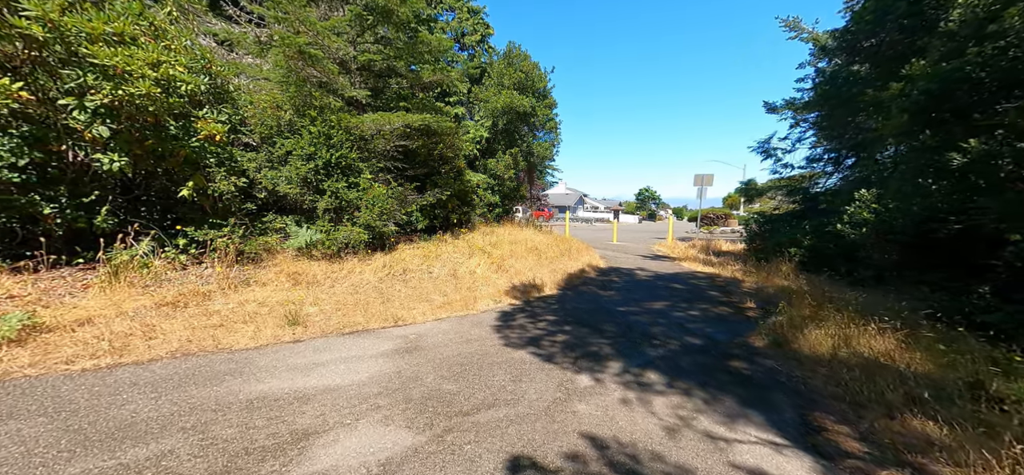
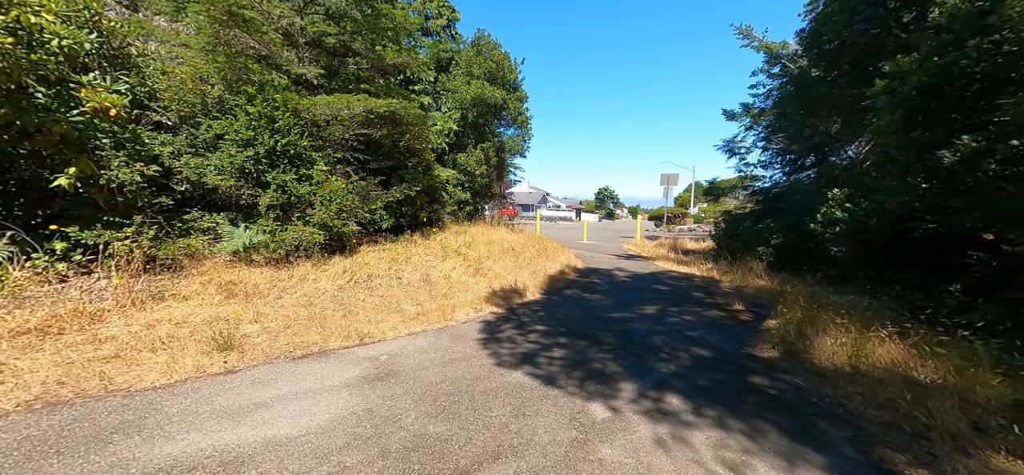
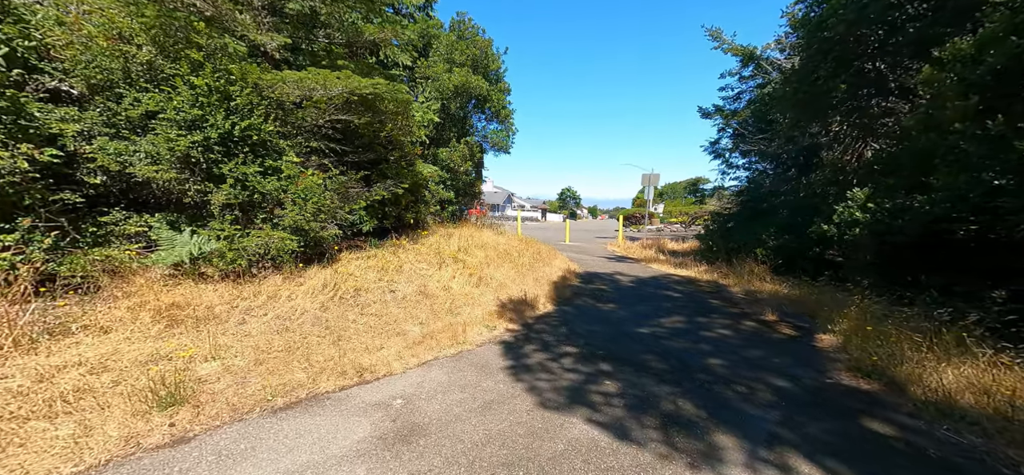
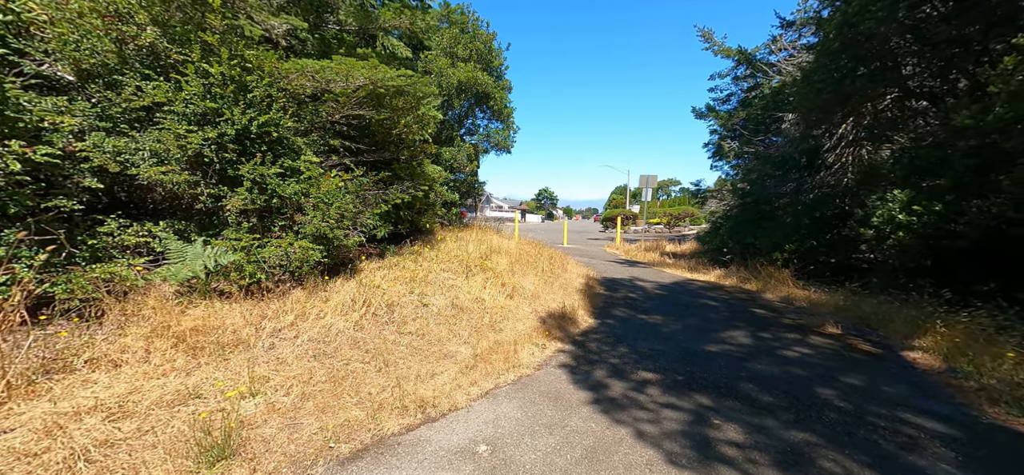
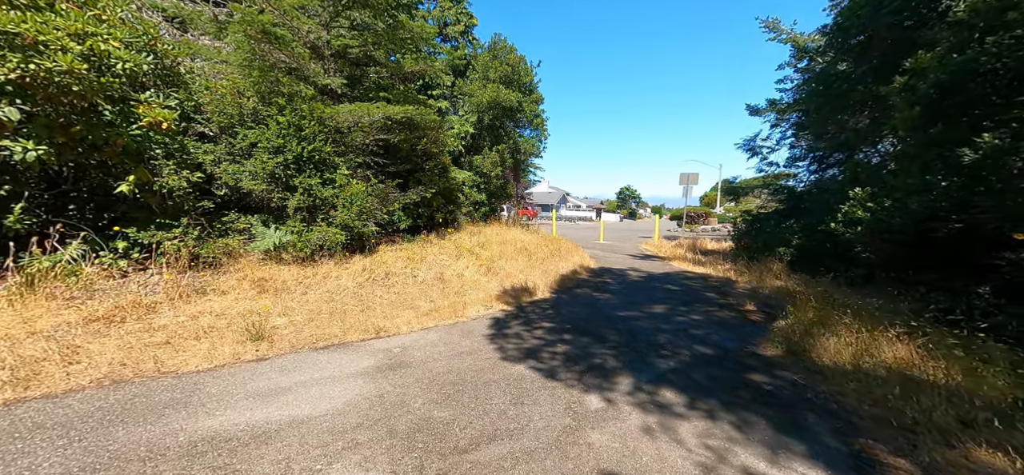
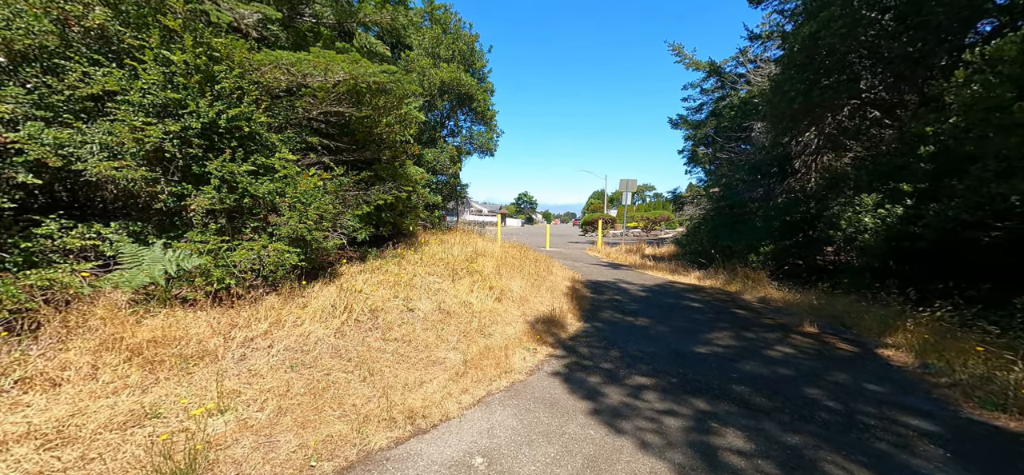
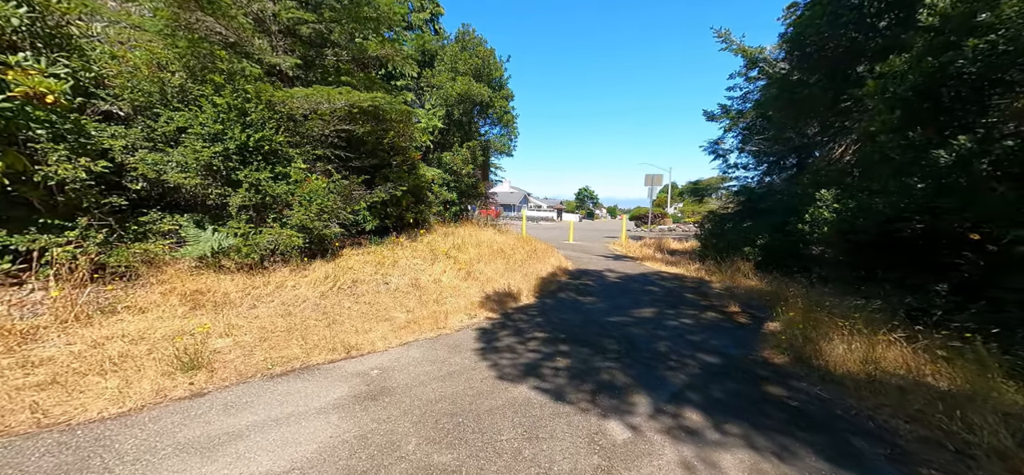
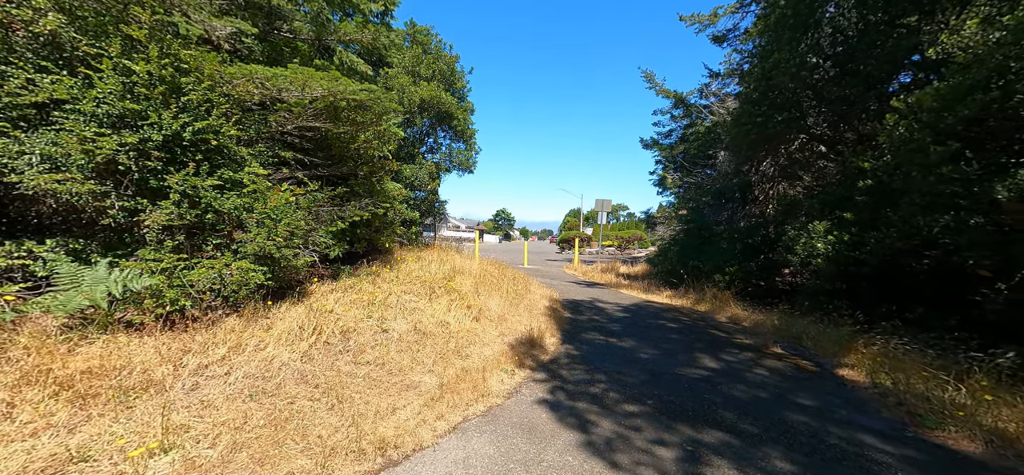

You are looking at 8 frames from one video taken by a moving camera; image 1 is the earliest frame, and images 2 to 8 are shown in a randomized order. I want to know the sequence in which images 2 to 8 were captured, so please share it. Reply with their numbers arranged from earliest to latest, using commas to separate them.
5, 2, 7, 3, 4, 6, 8
